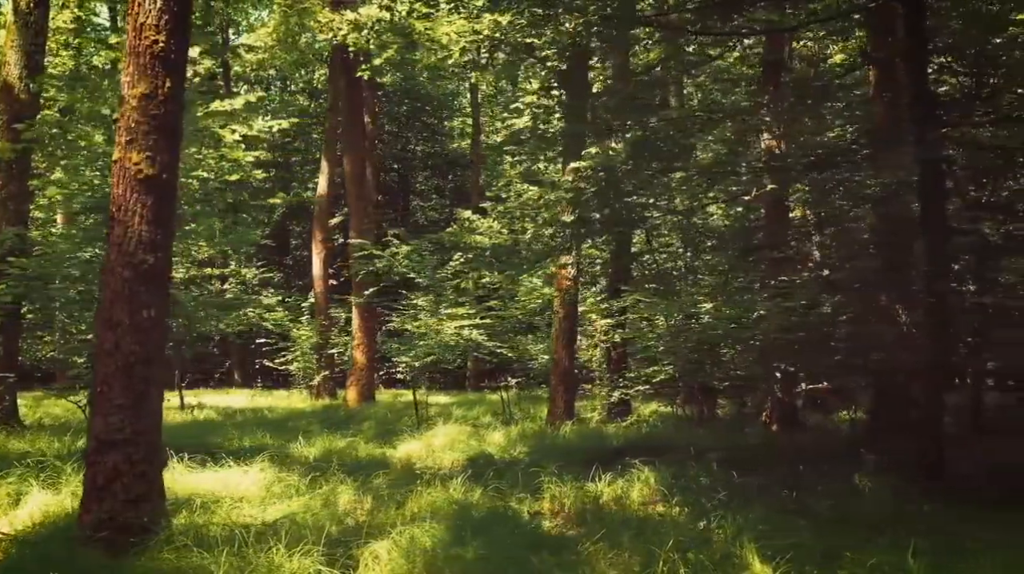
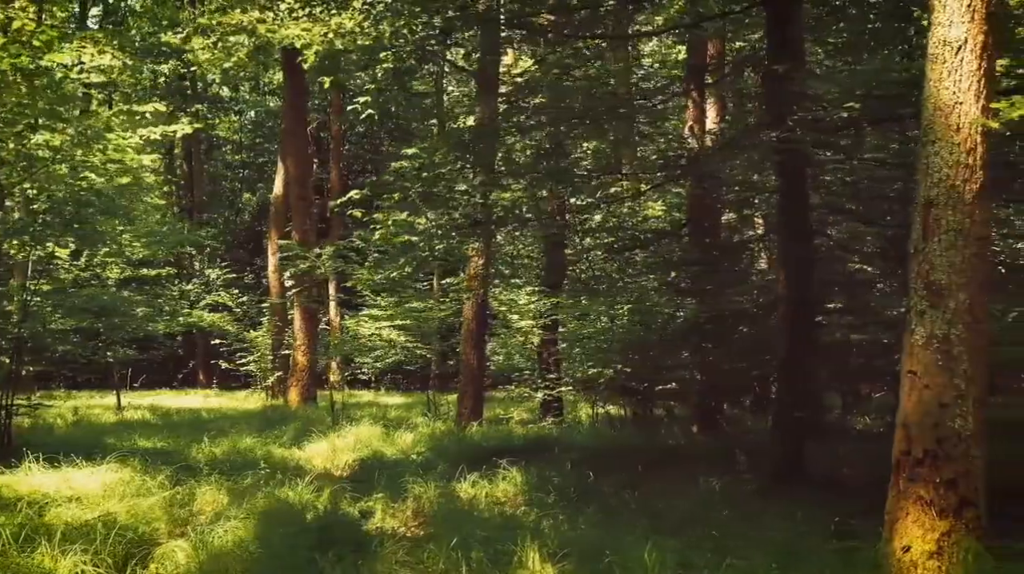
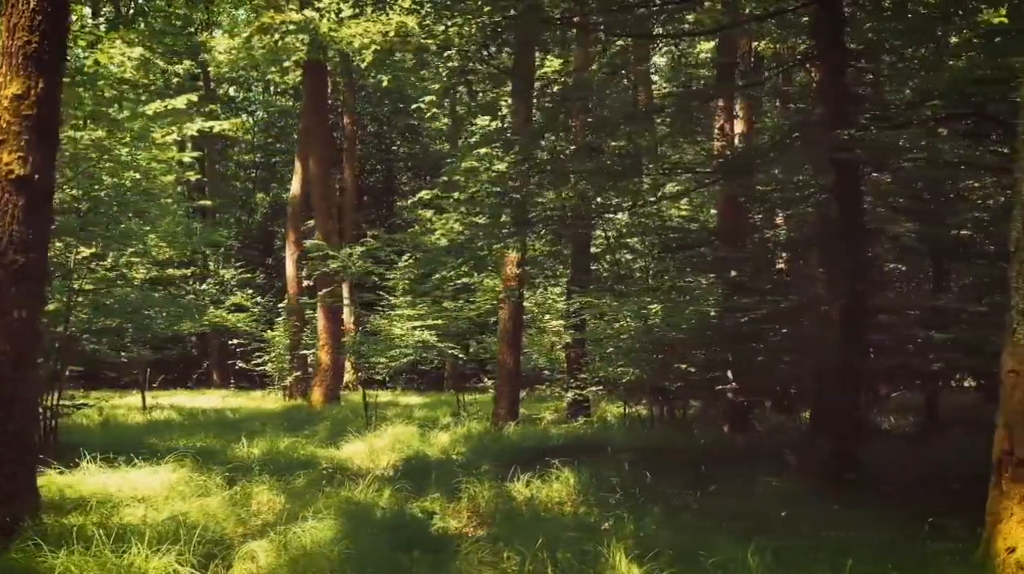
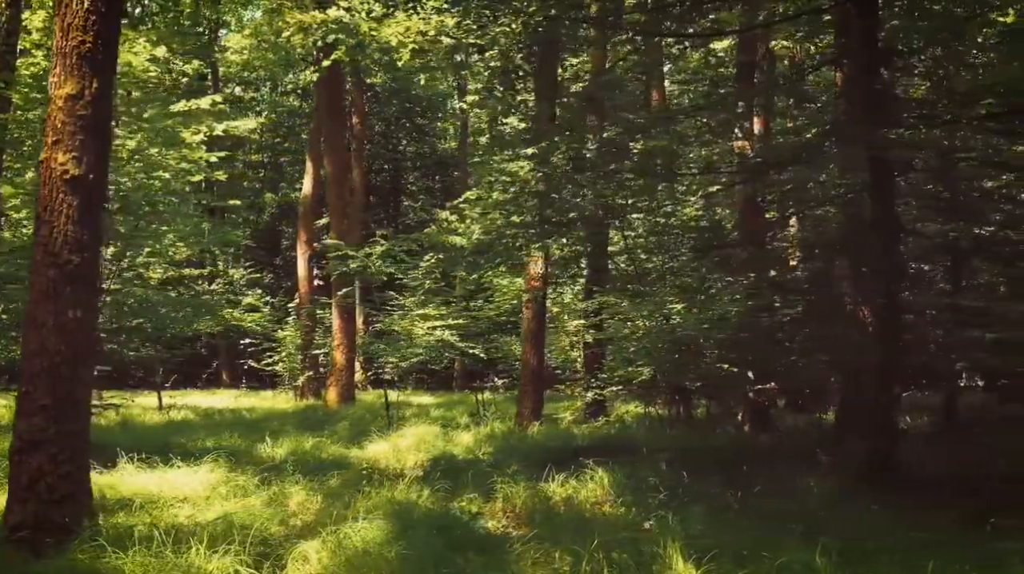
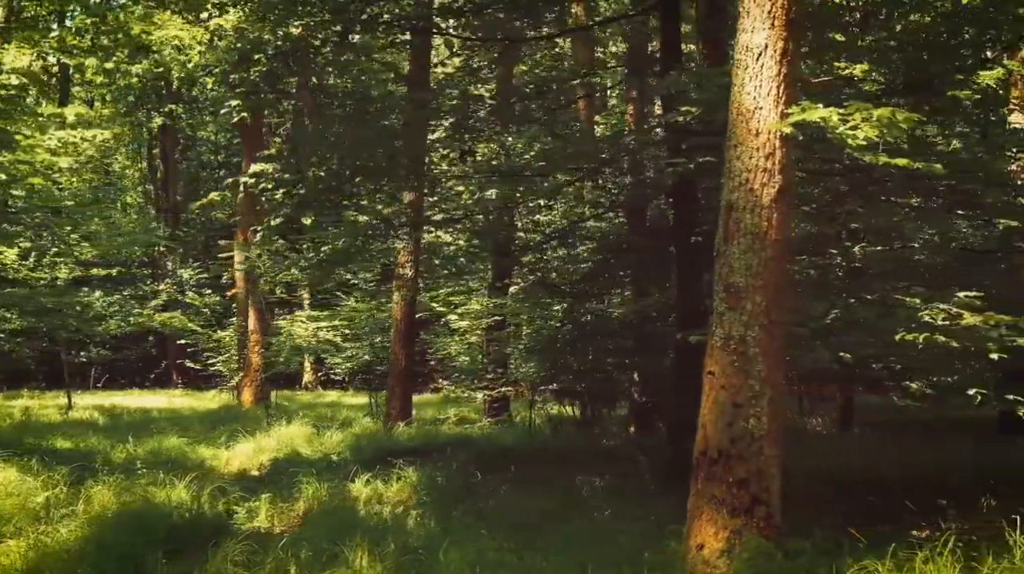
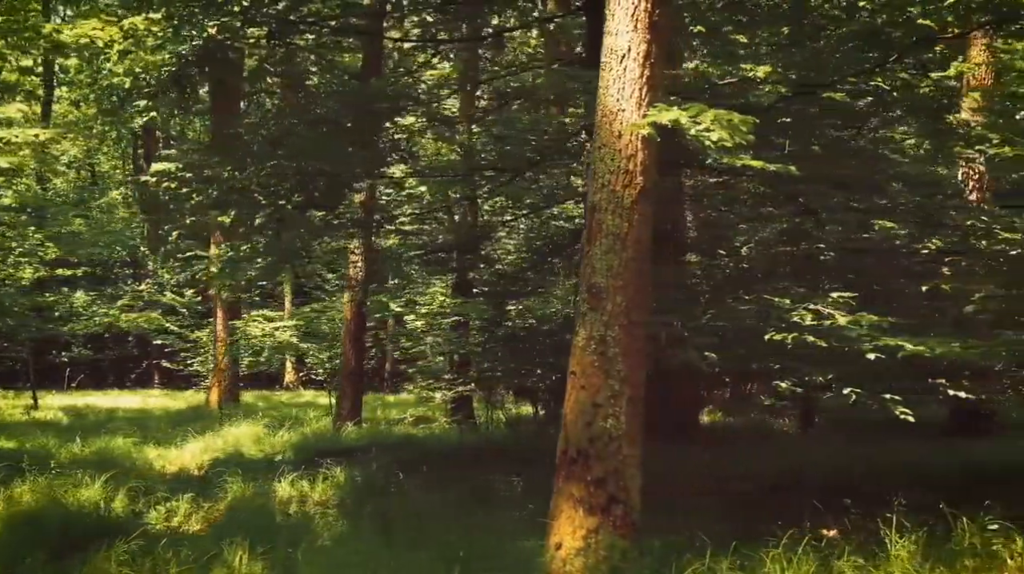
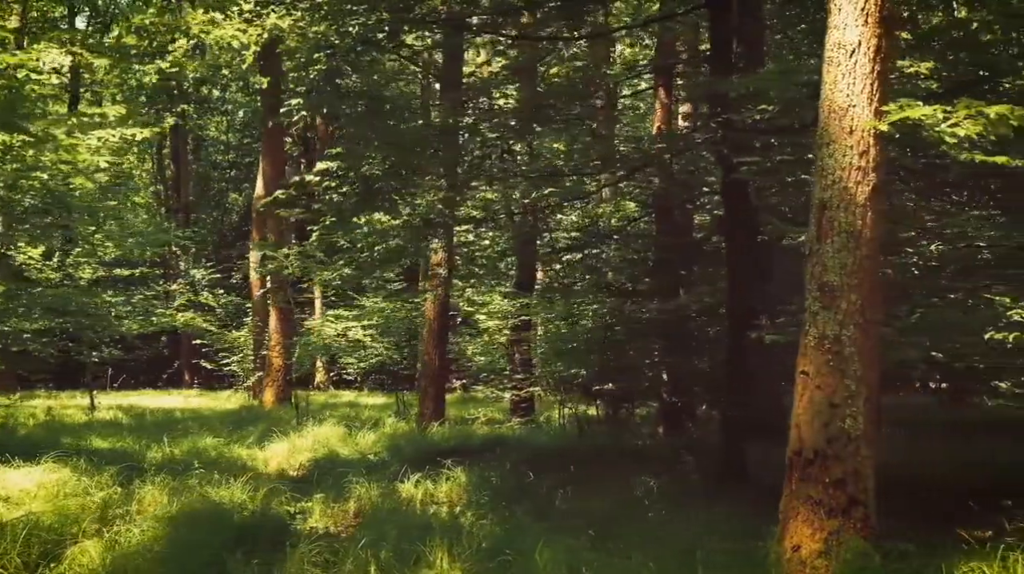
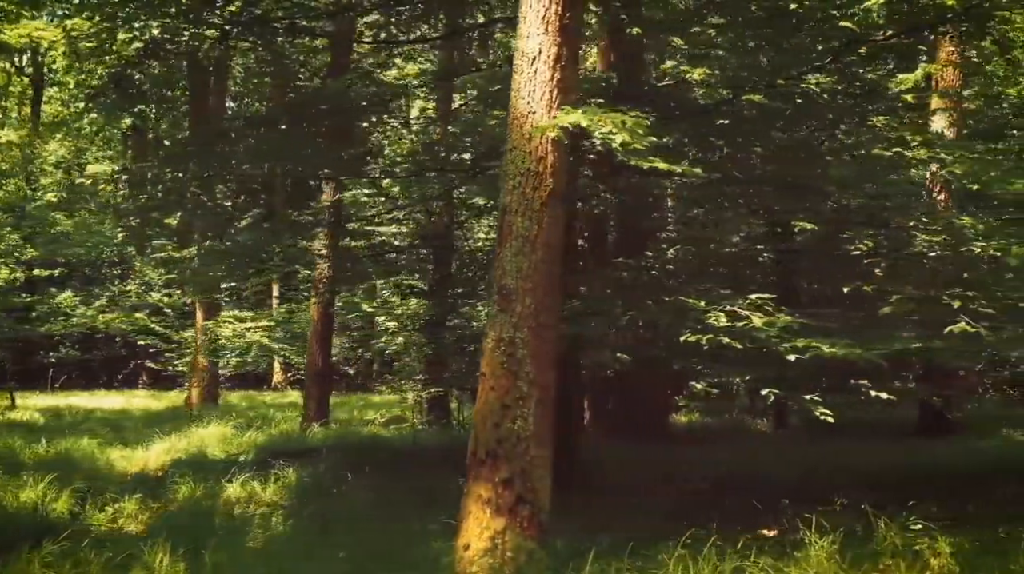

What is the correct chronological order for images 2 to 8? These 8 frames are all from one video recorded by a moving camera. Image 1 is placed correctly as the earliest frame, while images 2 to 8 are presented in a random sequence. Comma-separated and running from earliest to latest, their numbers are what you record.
4, 3, 2, 7, 5, 6, 8
